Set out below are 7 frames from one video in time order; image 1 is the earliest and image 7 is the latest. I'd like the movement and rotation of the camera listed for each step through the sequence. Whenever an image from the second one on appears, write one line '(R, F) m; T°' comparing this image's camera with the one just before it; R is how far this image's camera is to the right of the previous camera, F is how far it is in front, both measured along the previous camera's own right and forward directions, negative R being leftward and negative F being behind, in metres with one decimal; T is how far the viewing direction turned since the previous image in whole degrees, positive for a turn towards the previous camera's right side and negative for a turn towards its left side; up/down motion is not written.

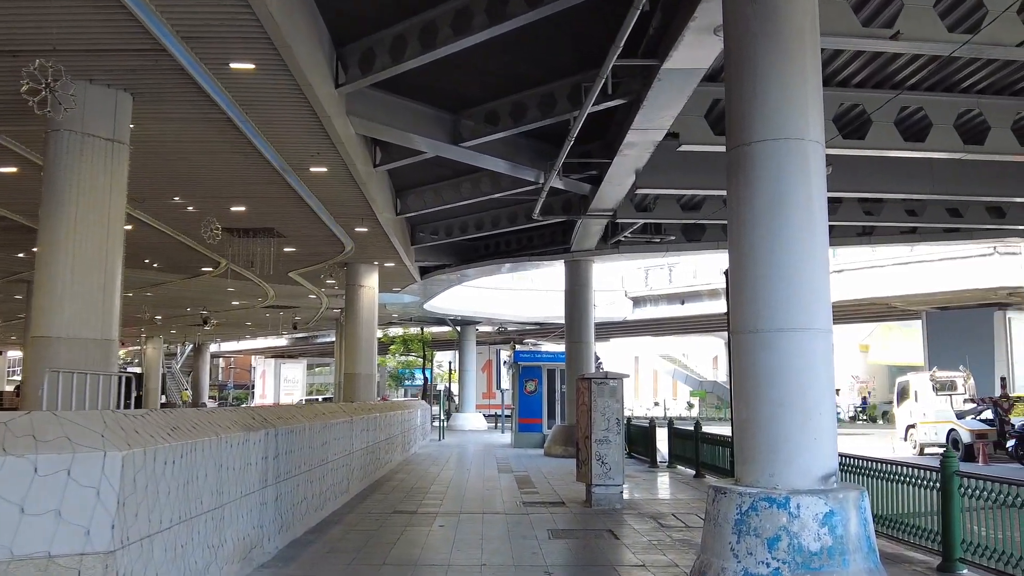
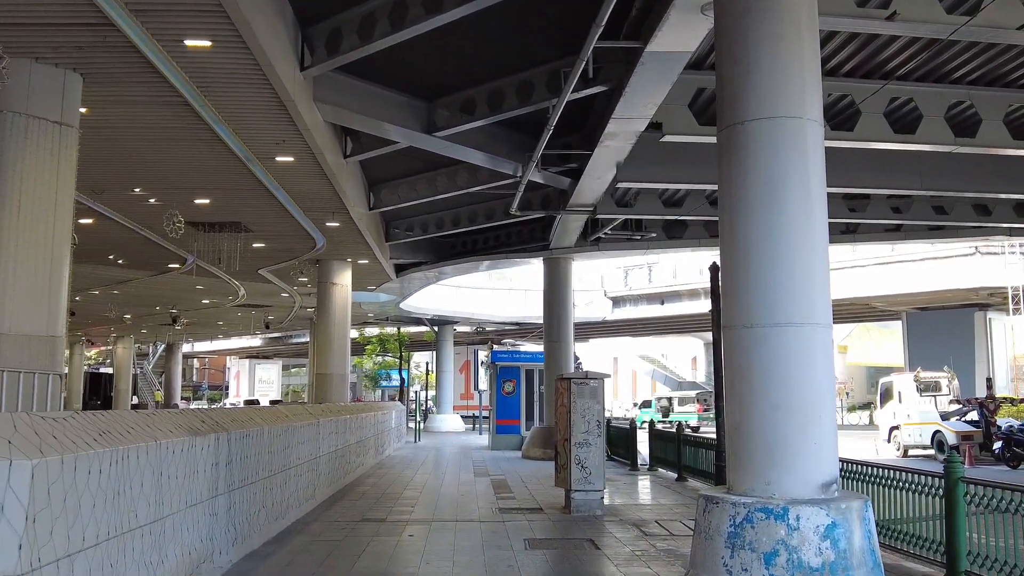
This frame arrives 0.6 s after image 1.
(0.0, +0.6) m; +1°
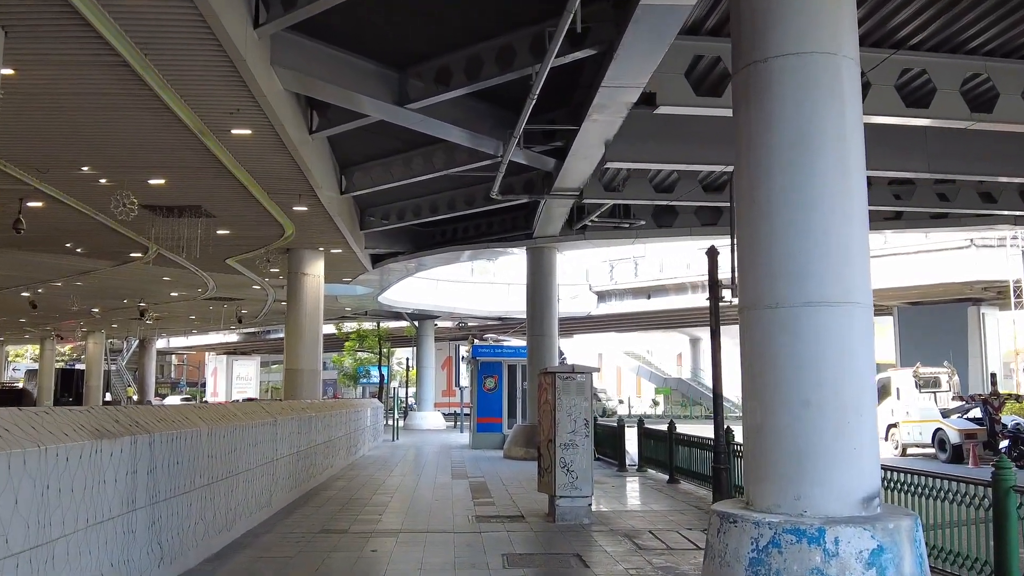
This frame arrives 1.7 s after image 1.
(+0.1, +1.1) m; +1°
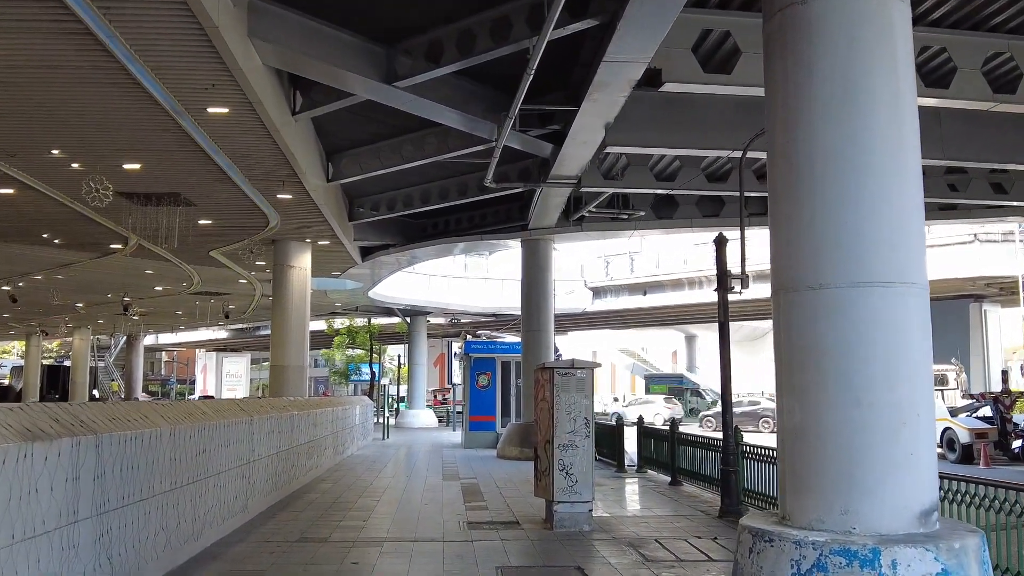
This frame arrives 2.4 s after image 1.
(0.0, +0.8) m; 0°
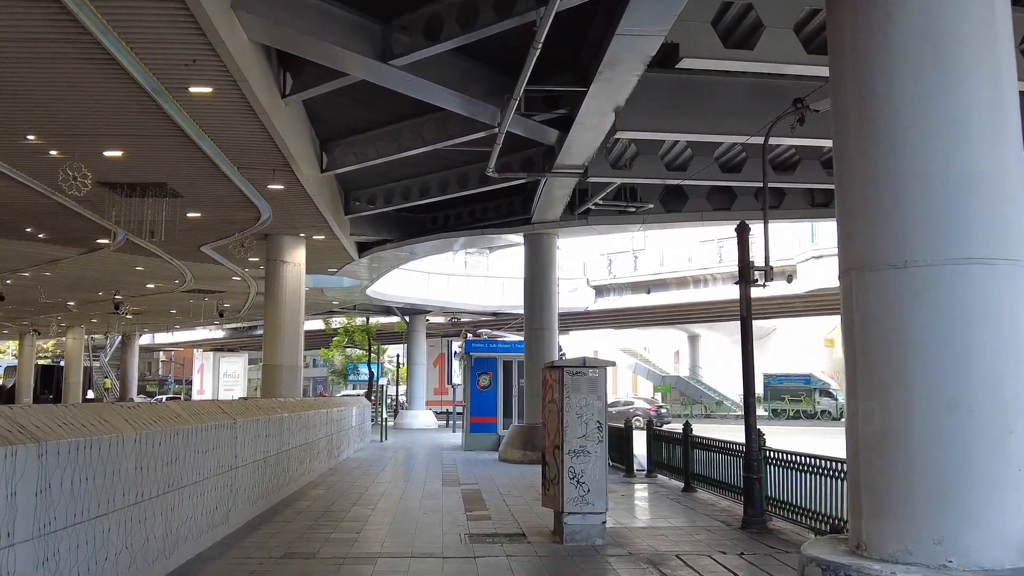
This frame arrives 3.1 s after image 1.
(-0.1, +0.8) m; 0°
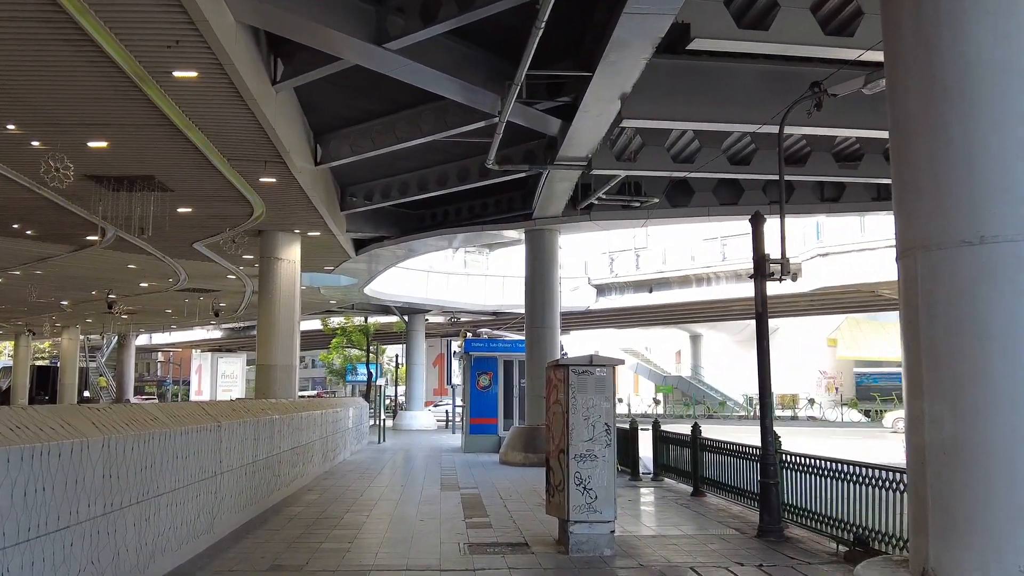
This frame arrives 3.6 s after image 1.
(0.0, +0.6) m; 0°
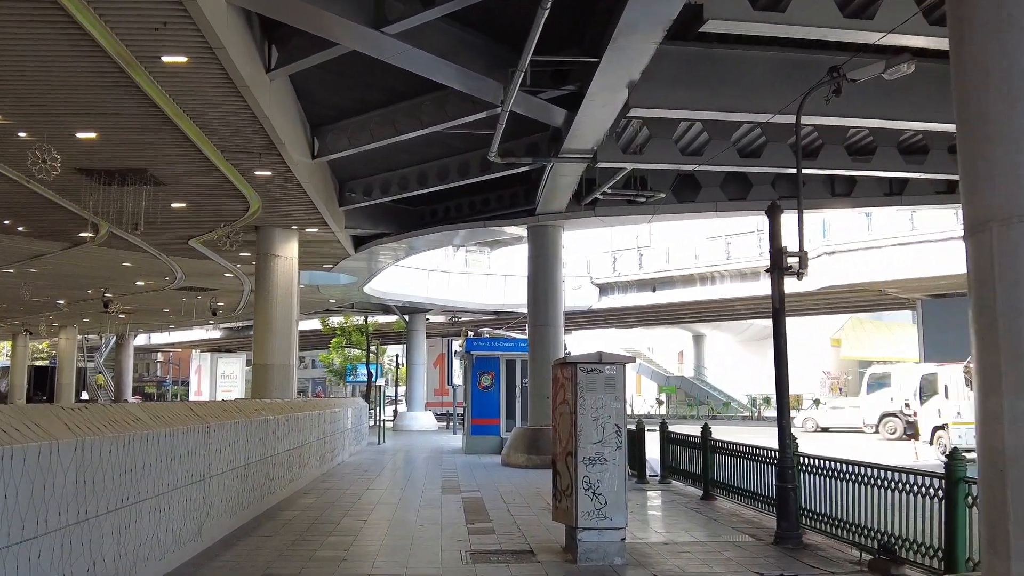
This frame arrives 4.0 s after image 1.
(0.0, +0.4) m; 0°
